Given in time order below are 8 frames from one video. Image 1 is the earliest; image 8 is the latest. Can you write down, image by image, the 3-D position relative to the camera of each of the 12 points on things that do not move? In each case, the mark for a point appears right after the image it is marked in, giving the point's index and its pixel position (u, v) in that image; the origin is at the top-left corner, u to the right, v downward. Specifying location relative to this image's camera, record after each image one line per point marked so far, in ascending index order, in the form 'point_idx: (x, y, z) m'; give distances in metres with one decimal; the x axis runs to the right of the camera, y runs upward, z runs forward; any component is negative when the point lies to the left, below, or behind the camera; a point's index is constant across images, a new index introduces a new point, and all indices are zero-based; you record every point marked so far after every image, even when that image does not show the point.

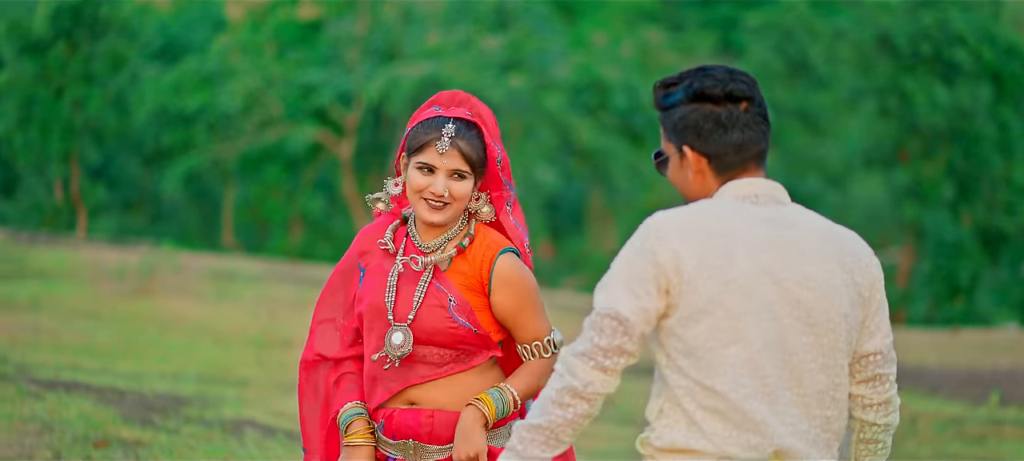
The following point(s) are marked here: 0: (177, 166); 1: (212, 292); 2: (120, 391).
0: (-4.9, +0.9, +16.4) m
1: (-2.9, -0.5, +11.3) m
2: (-2.7, -1.1, +8.1) m
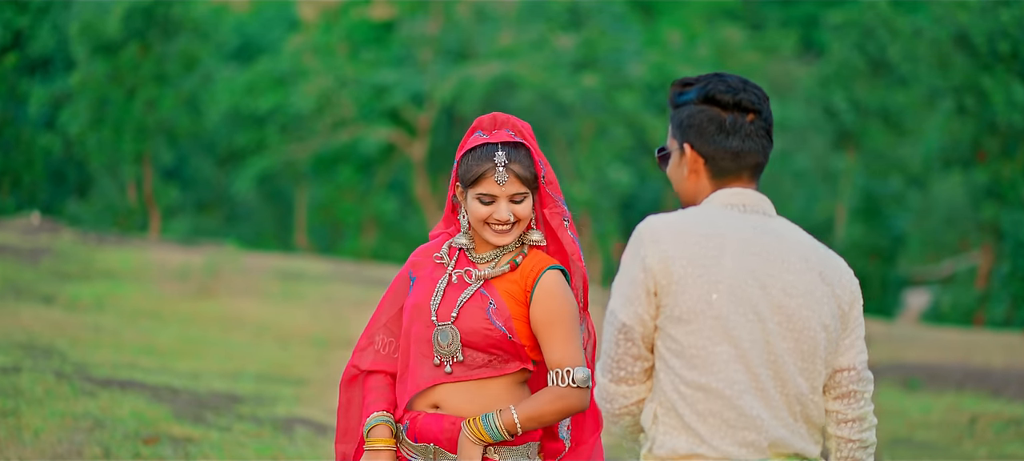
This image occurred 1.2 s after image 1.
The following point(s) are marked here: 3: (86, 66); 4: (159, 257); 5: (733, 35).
0: (-3.9, +0.9, +16.6) m
1: (-2.3, -0.5, +11.4) m
2: (-2.4, -1.1, +8.2) m
3: (-5.5, +2.1, +14.5) m
4: (-3.5, -0.3, +11.5) m
5: (+3.4, +2.9, +17.2) m
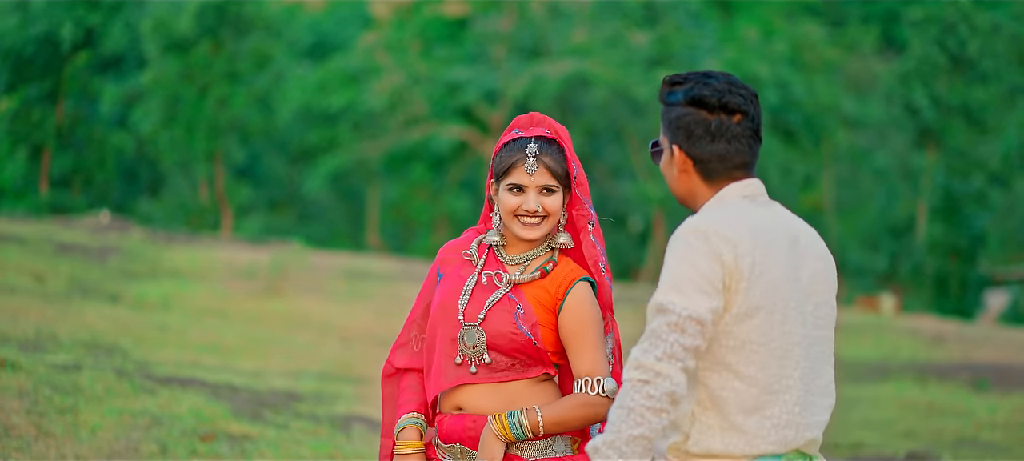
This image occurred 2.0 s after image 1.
0: (-2.9, +0.9, +16.7) m
1: (-1.7, -0.5, +11.4) m
2: (-2.0, -1.1, +8.3) m
3: (-4.6, +2.2, +14.7) m
4: (-2.9, -0.3, +11.6) m
5: (+4.5, +2.9, +16.7) m
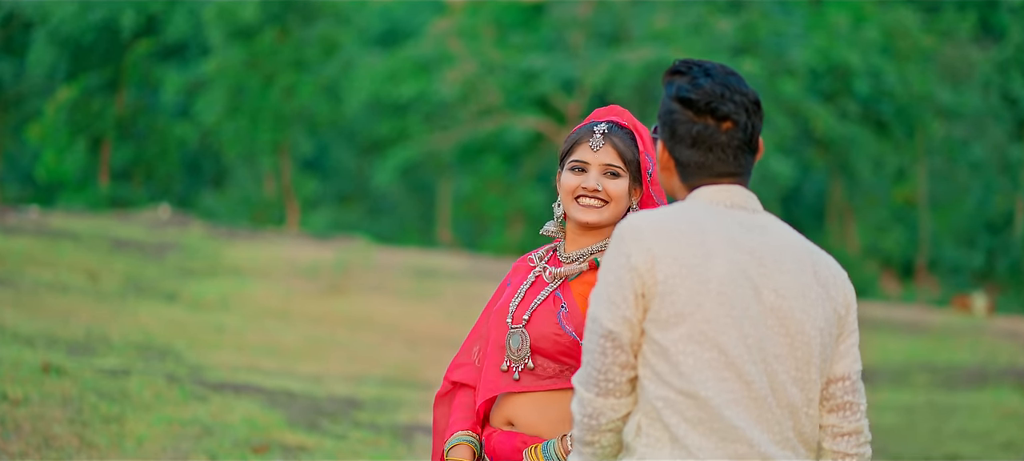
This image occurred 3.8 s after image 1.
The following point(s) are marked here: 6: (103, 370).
0: (-1.8, +1.0, +16.2) m
1: (-1.0, -0.5, +10.9) m
2: (-1.5, -1.1, +7.8) m
3: (-3.7, +2.2, +14.3) m
4: (-2.2, -0.2, +11.1) m
5: (+5.5, +3.0, +15.8) m
6: (-2.7, -0.9, +7.5) m
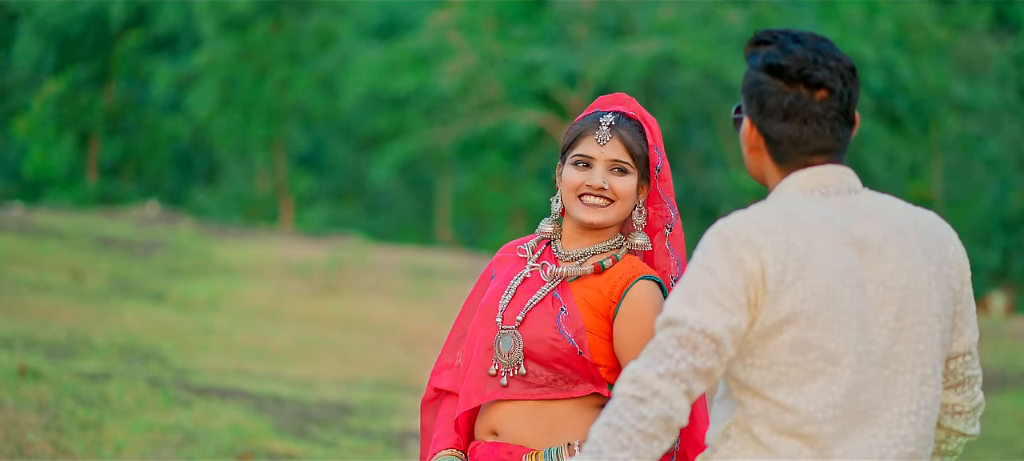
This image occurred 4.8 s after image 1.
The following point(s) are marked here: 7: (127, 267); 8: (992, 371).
0: (-1.8, +1.0, +15.9) m
1: (-0.9, -0.4, +10.5) m
2: (-1.5, -1.1, +7.4) m
3: (-3.6, +2.3, +14.0) m
4: (-2.2, -0.2, +10.8) m
5: (+5.5, +3.0, +15.4) m
6: (-2.7, -0.9, +7.2) m
7: (-3.2, -0.3, +9.6) m
8: (+3.9, -1.2, +9.4) m
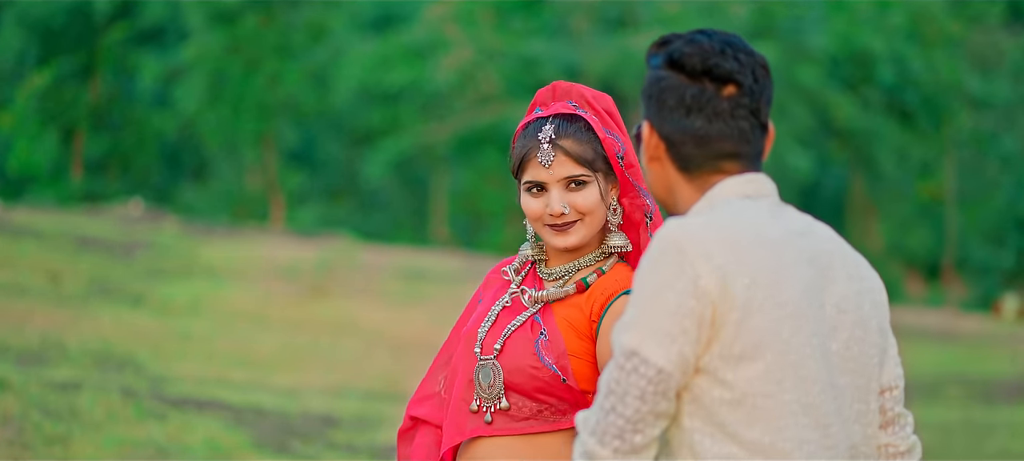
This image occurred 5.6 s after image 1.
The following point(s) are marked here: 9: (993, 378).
0: (-1.8, +1.1, +15.5) m
1: (-1.0, -0.4, +10.2) m
2: (-1.5, -1.1, +7.1) m
3: (-3.6, +2.3, +13.6) m
4: (-2.2, -0.2, +10.4) m
5: (+5.6, +3.0, +15.0) m
6: (-2.8, -0.9, +6.9) m
7: (-3.2, -0.3, +9.2) m
8: (+3.9, -1.2, +9.0) m
9: (+3.8, -1.2, +9.0) m
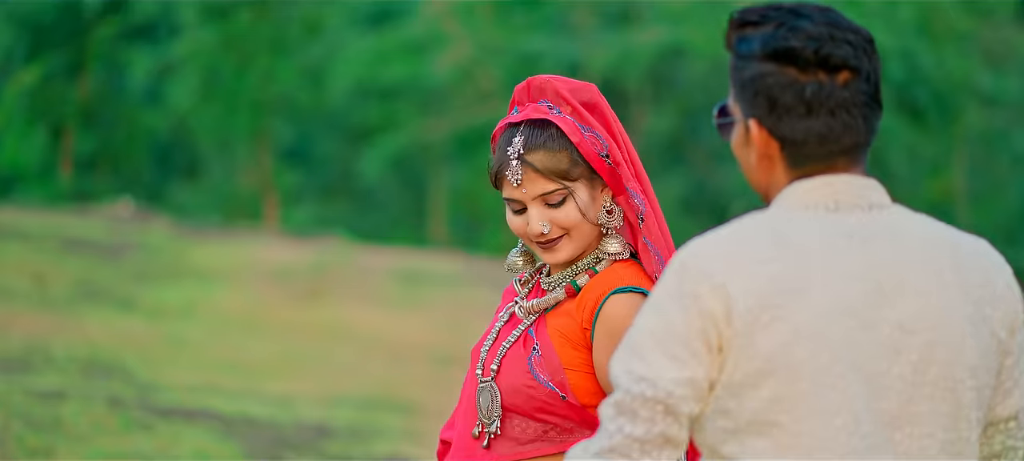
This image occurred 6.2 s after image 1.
0: (-1.8, +1.1, +15.2) m
1: (-1.0, -0.4, +9.9) m
2: (-1.5, -1.1, +6.8) m
3: (-3.6, +2.3, +13.3) m
4: (-2.2, -0.2, +10.2) m
5: (+5.6, +3.0, +14.7) m
6: (-2.8, -0.9, +6.6) m
7: (-3.2, -0.3, +9.0) m
8: (+3.9, -1.2, +8.7) m
9: (+3.8, -1.2, +8.8) m
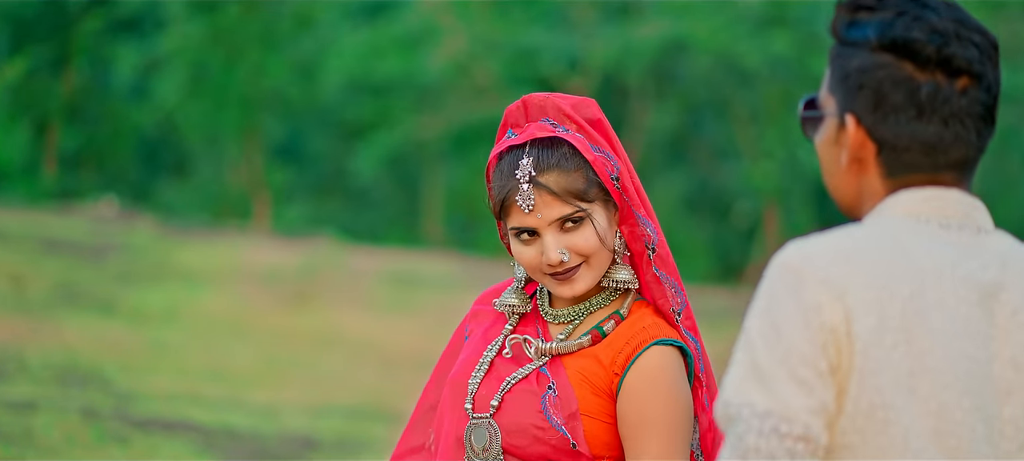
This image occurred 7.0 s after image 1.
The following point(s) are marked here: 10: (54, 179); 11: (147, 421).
0: (-1.8, +1.1, +14.9) m
1: (-1.0, -0.4, +9.6) m
2: (-1.6, -1.1, +6.5) m
3: (-3.6, +2.3, +13.0) m
4: (-2.2, -0.2, +9.9) m
5: (+5.6, +3.0, +14.3) m
6: (-2.8, -0.9, +6.3) m
7: (-3.3, -0.3, +8.7) m
8: (+3.9, -1.2, +8.4) m
9: (+3.8, -1.2, +8.5) m
10: (-5.8, +0.7, +14.5) m
11: (-2.0, -1.1, +6.5) m
